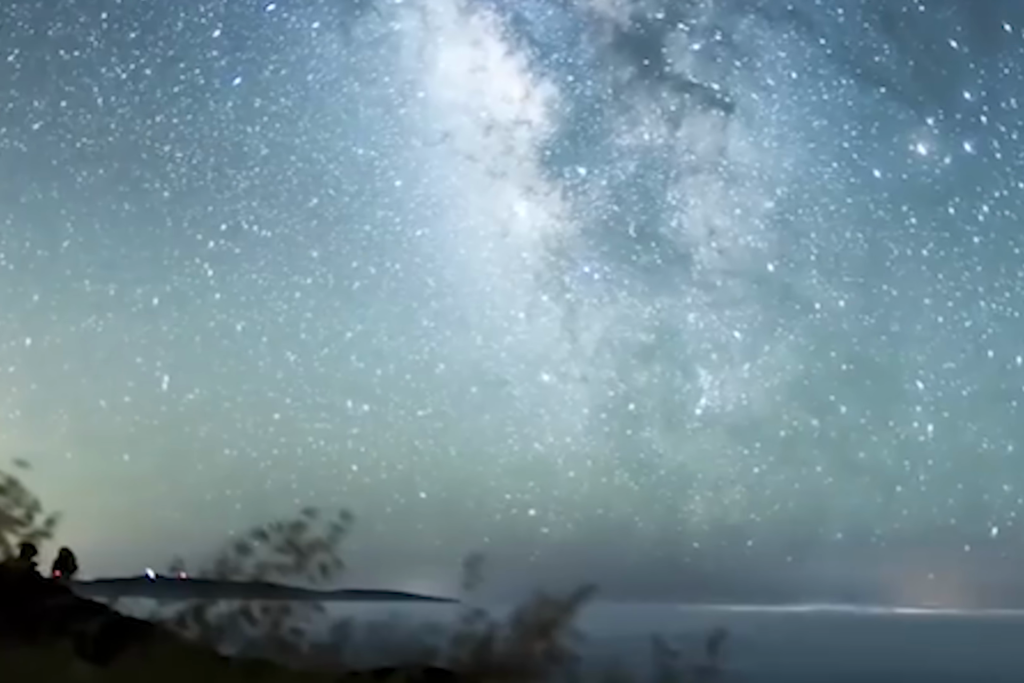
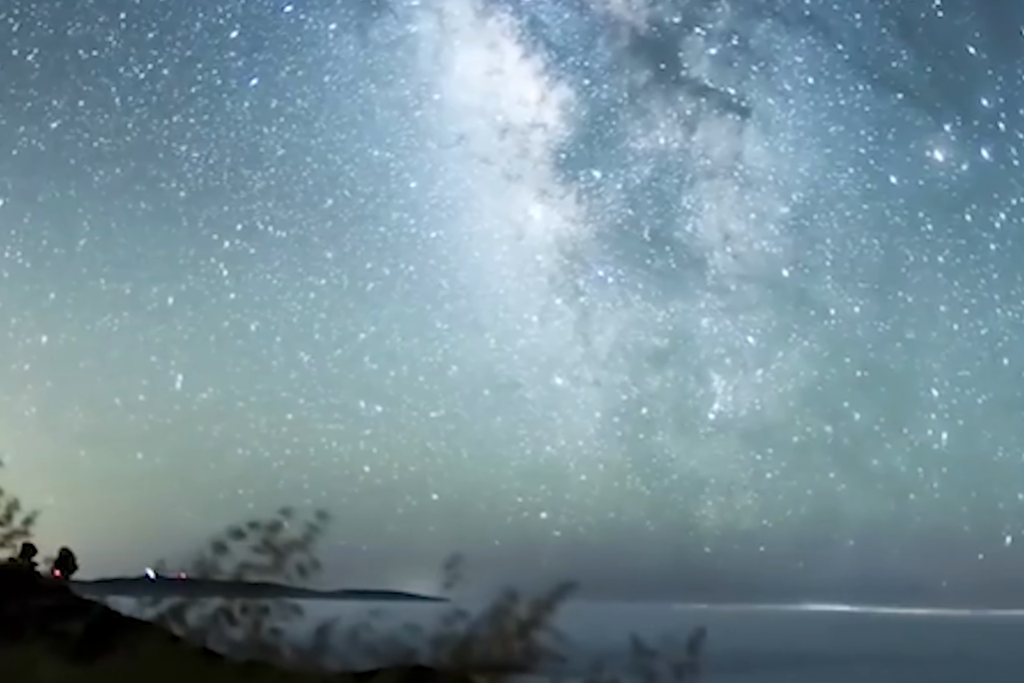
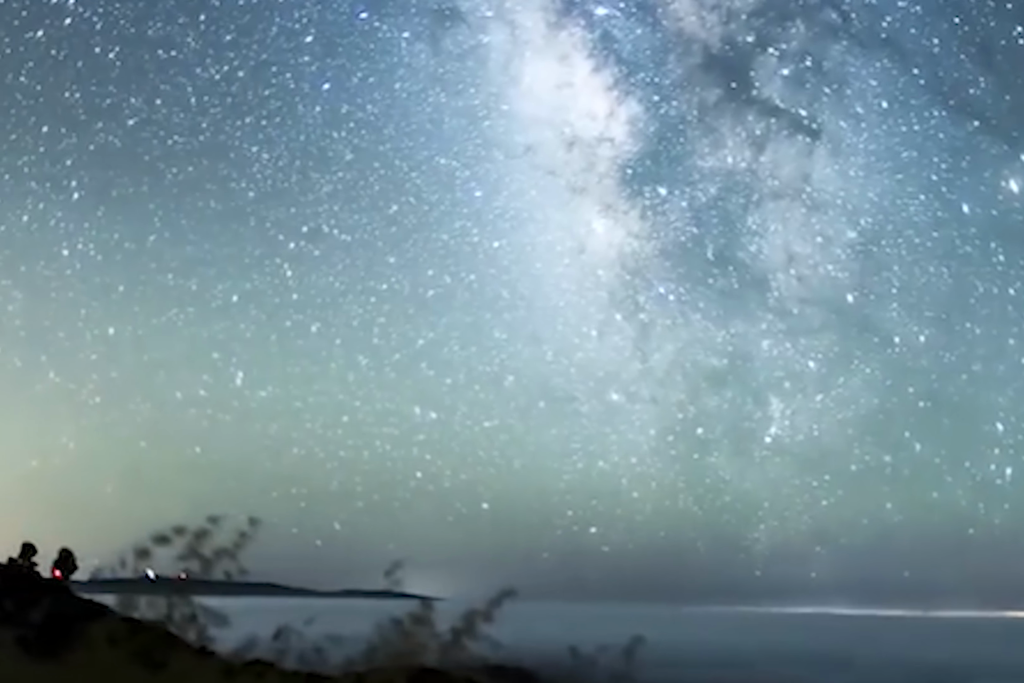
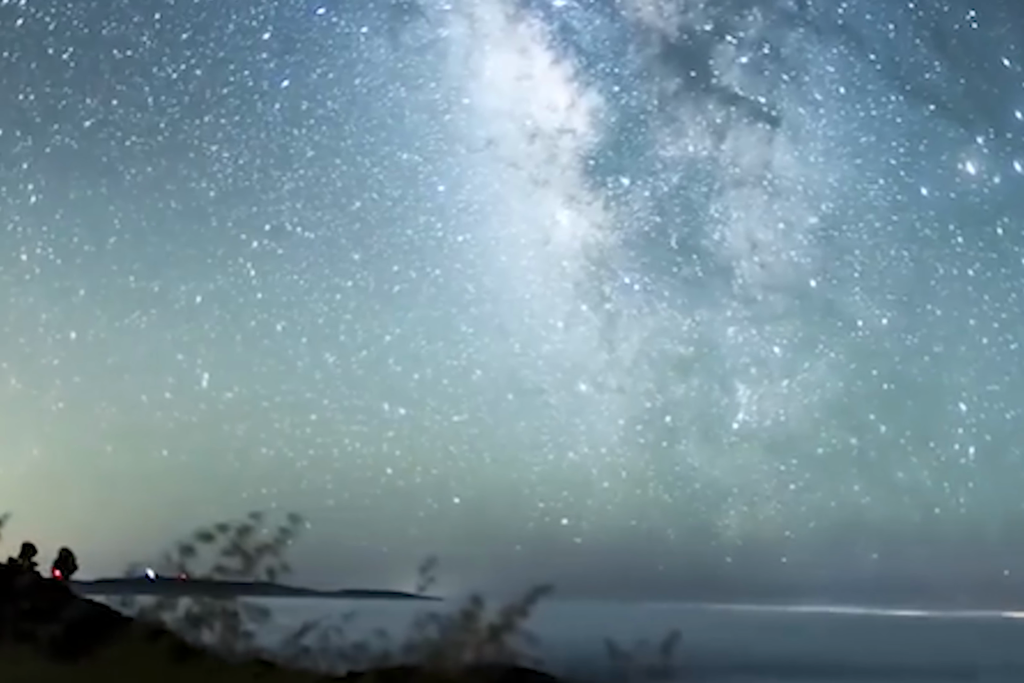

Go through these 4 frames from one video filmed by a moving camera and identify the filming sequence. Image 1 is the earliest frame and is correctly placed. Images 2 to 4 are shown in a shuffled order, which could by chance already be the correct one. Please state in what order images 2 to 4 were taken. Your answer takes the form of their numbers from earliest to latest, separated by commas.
2, 4, 3
